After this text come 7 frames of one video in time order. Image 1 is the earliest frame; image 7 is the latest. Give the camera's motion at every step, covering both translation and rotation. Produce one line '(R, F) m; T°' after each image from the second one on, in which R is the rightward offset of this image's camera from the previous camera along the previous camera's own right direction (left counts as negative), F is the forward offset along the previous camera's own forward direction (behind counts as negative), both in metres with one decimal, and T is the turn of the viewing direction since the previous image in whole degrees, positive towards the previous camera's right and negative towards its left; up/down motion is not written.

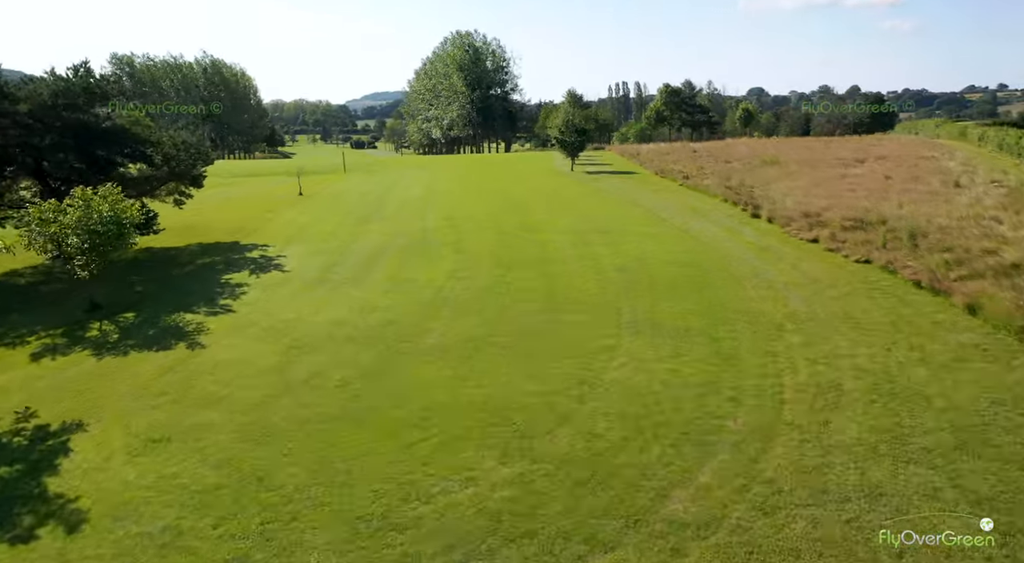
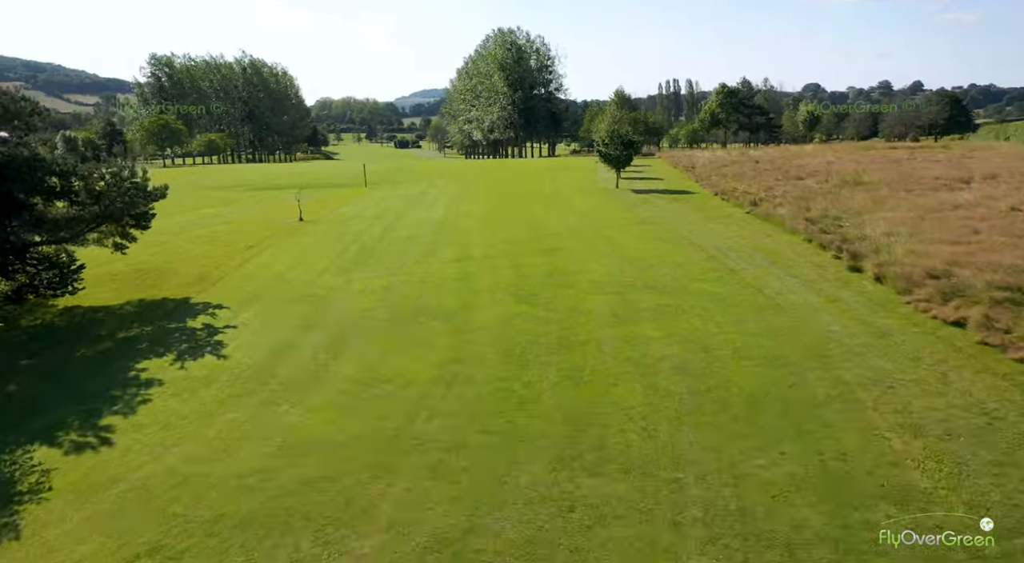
(+0.6, +5.6) m; -4°
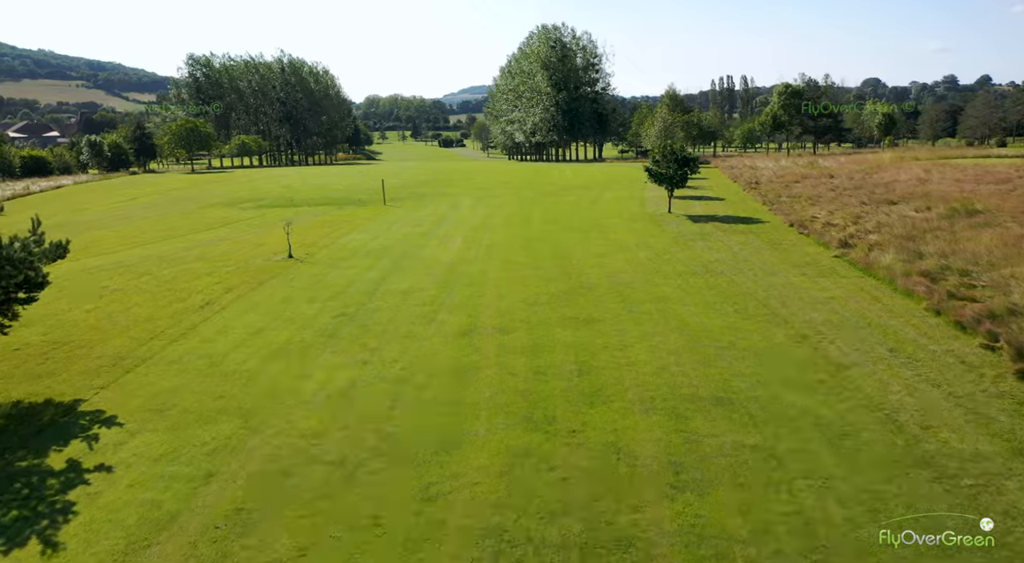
(+0.7, +5.9) m; -4°
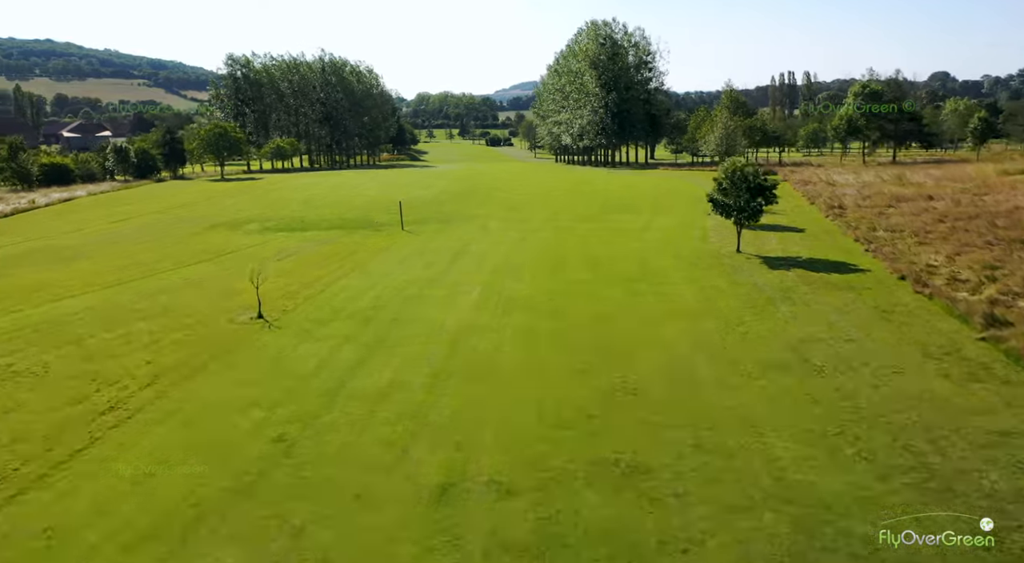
(+0.7, +6.2) m; -4°
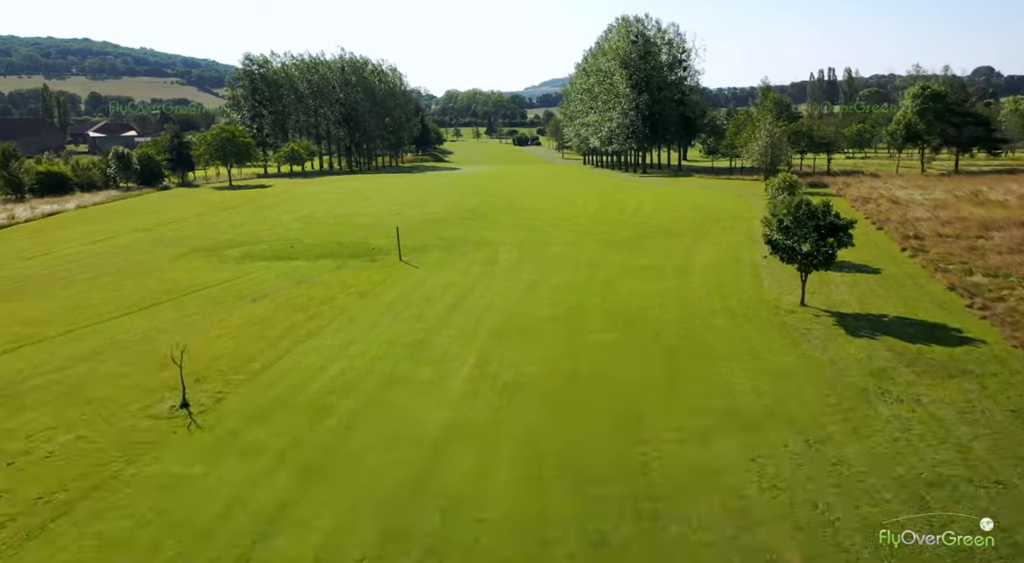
(+0.7, +5.6) m; -2°
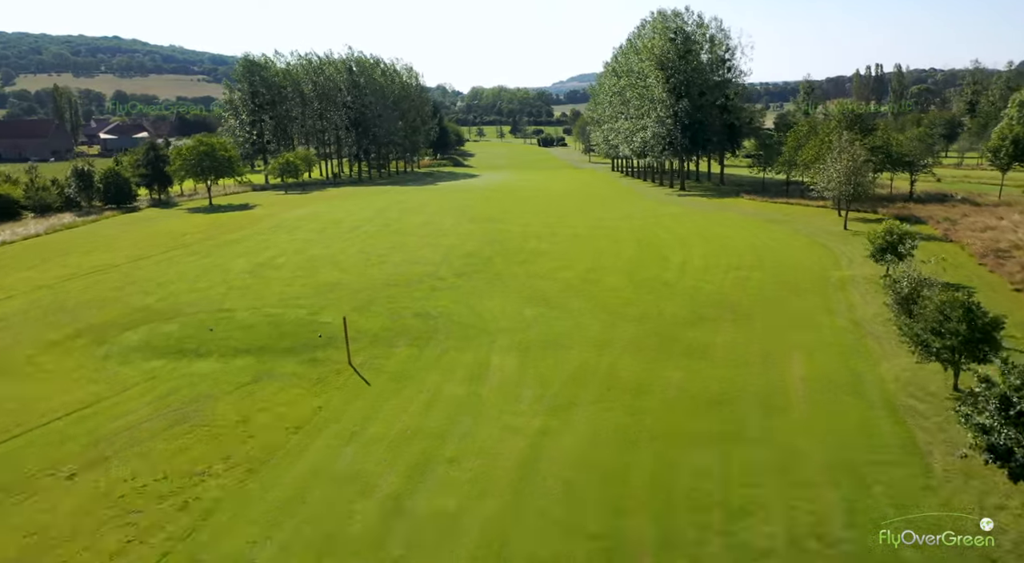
(+0.9, +11.2) m; -2°
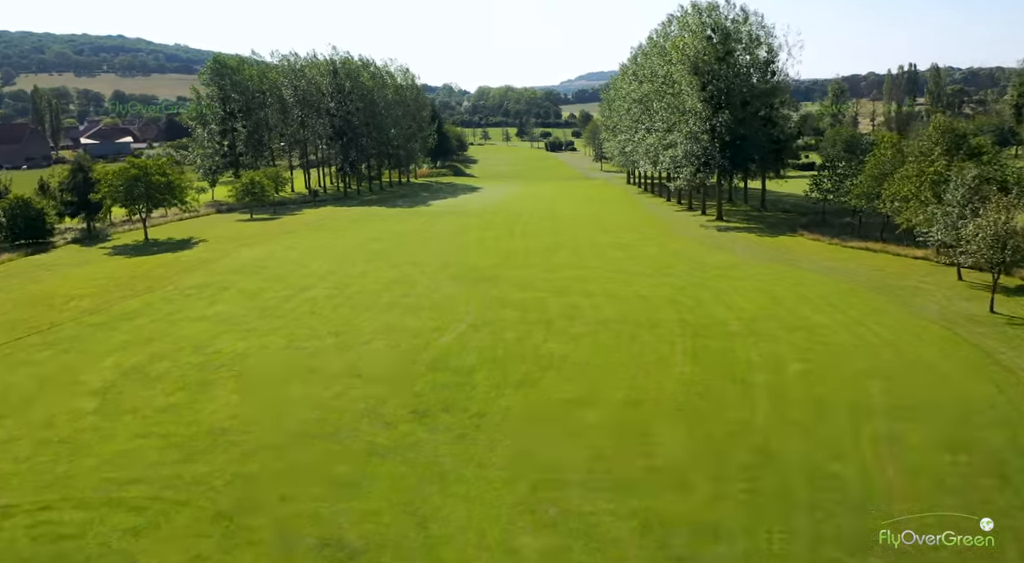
(+0.5, +13.9) m; -1°
